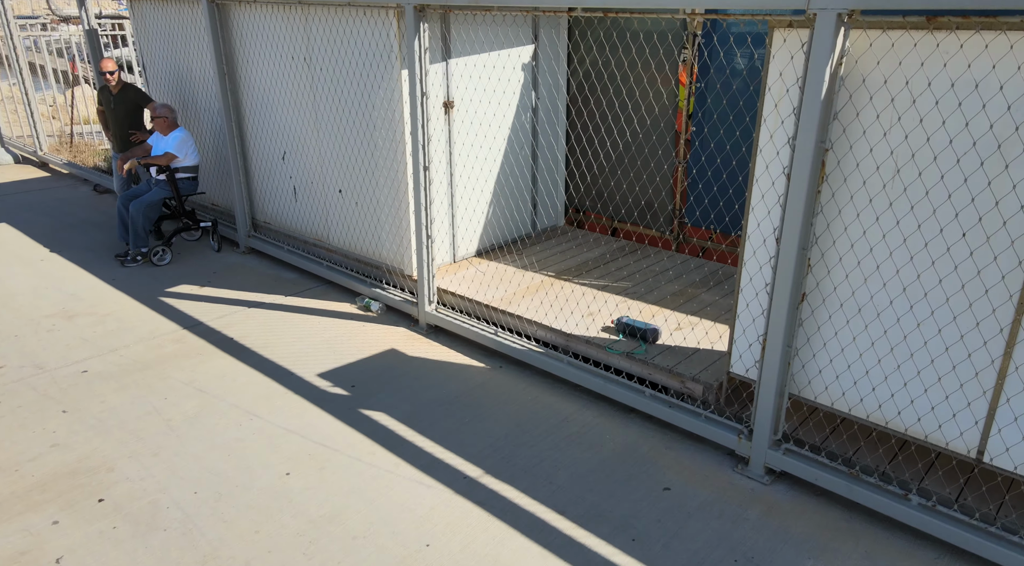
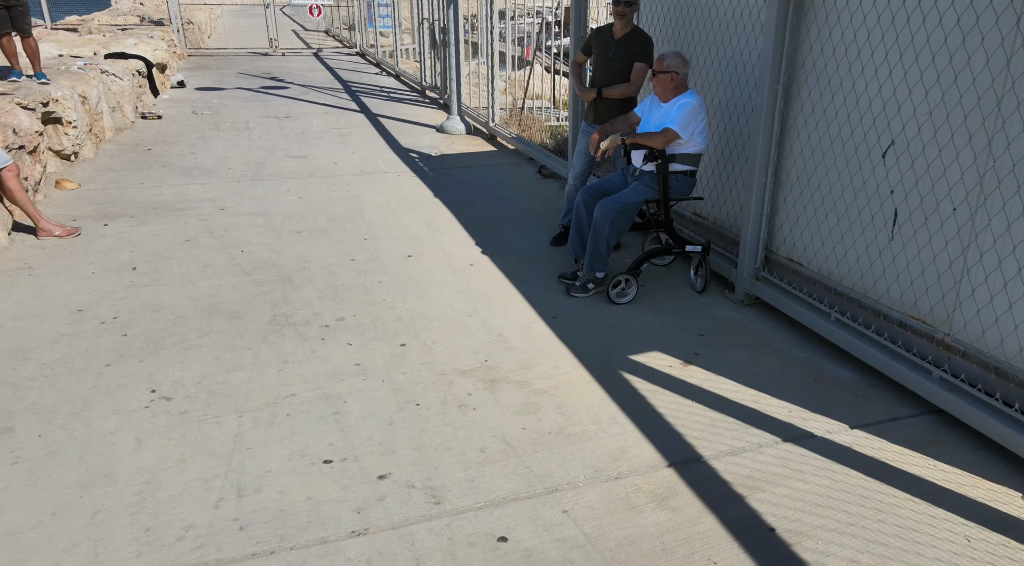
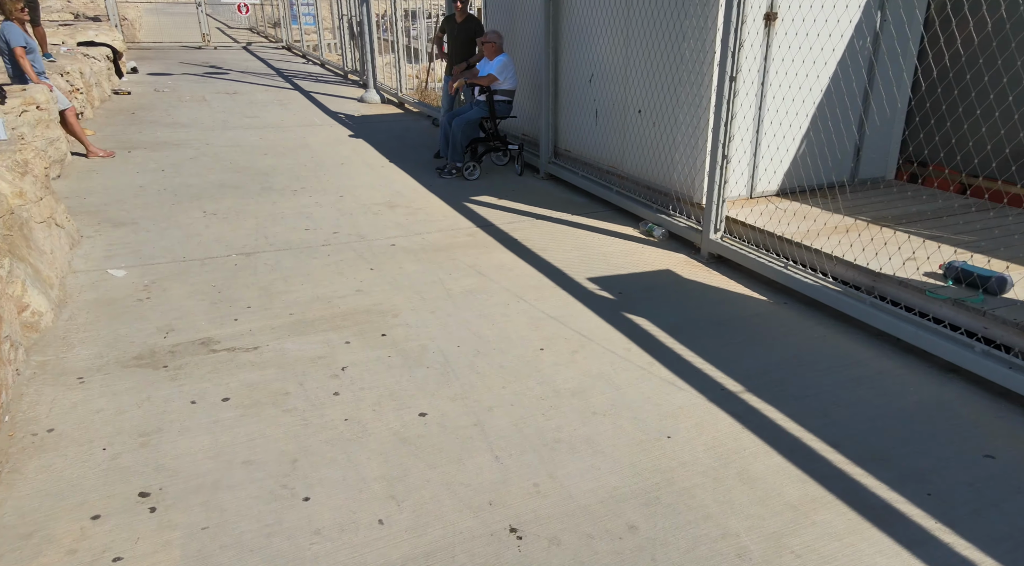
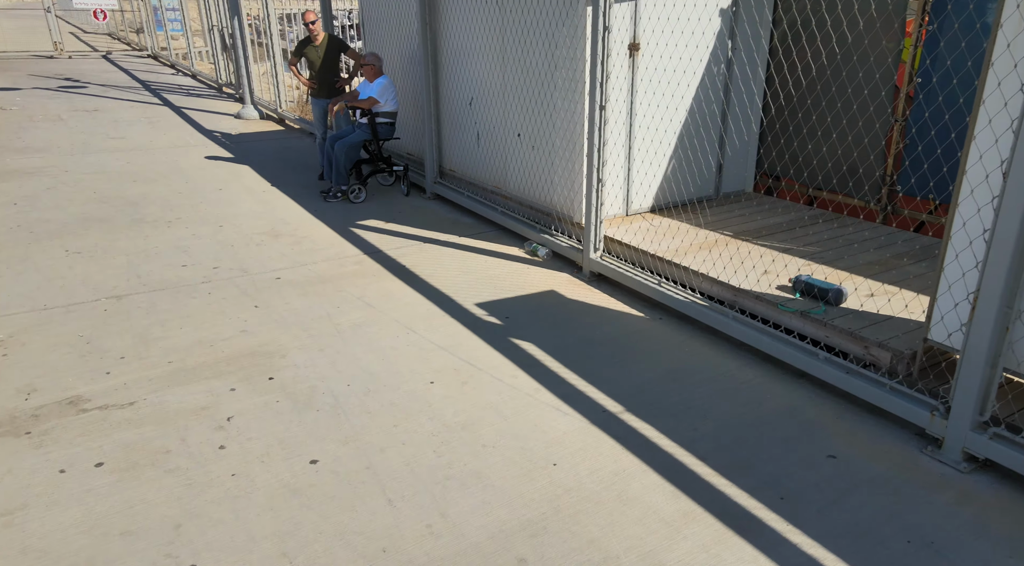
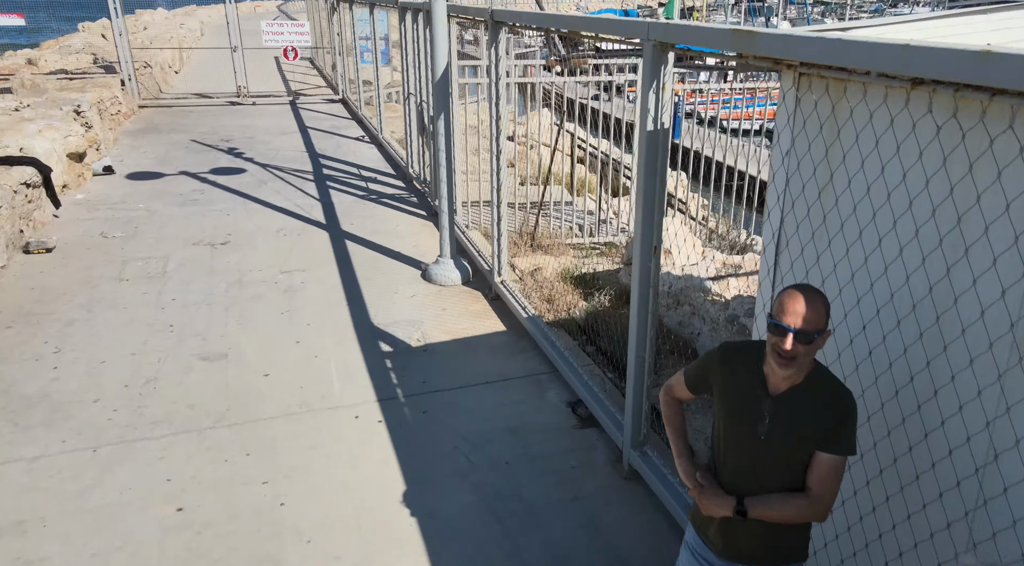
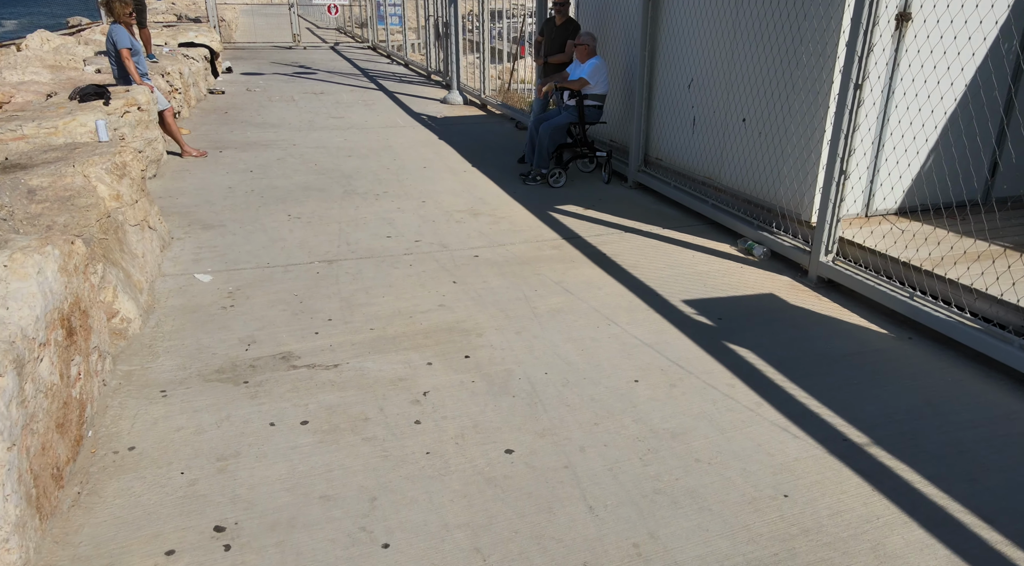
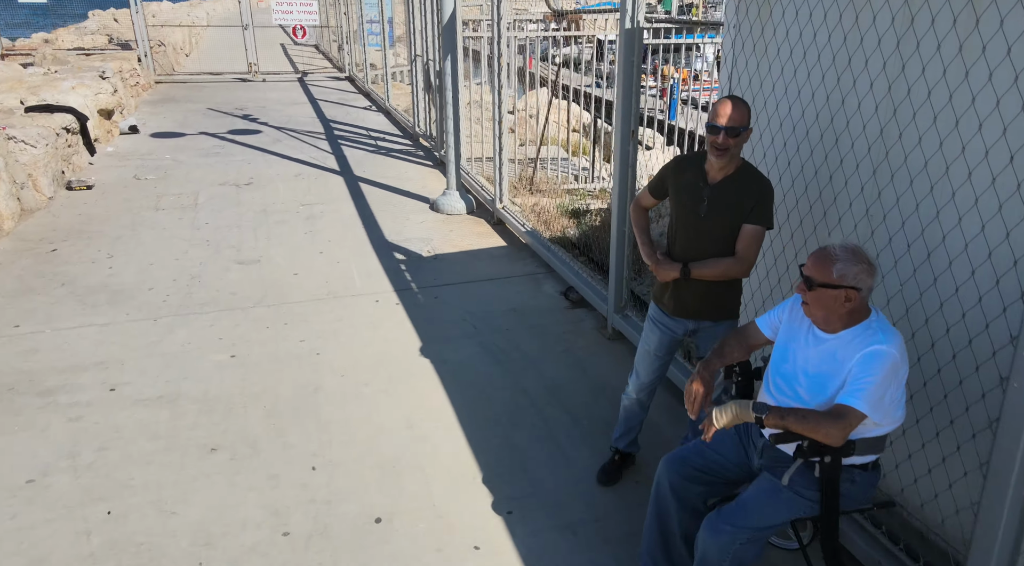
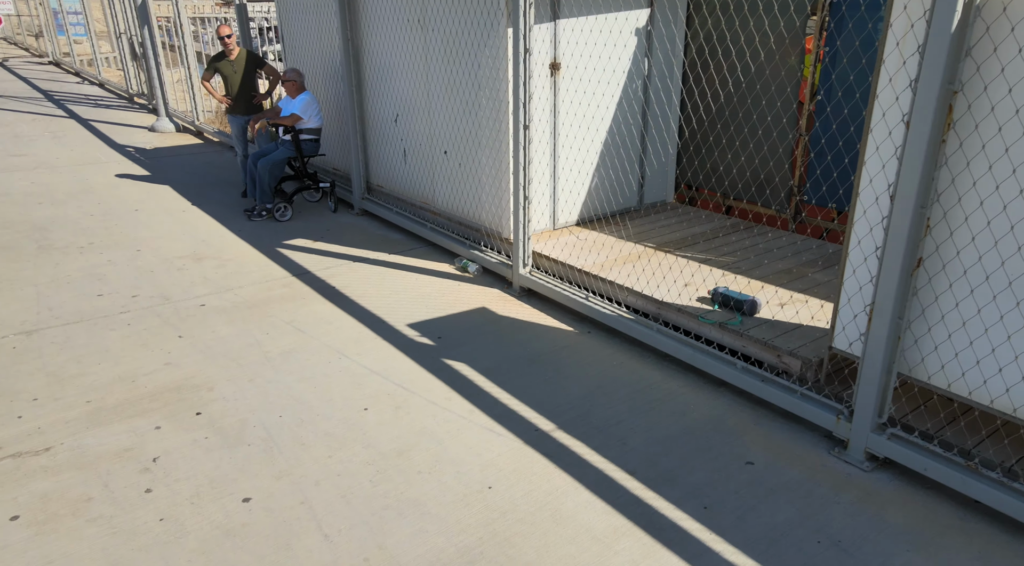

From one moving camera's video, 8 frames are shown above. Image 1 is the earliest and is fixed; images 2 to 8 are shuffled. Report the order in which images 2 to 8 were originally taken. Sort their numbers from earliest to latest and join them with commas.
8, 4, 3, 6, 2, 7, 5
